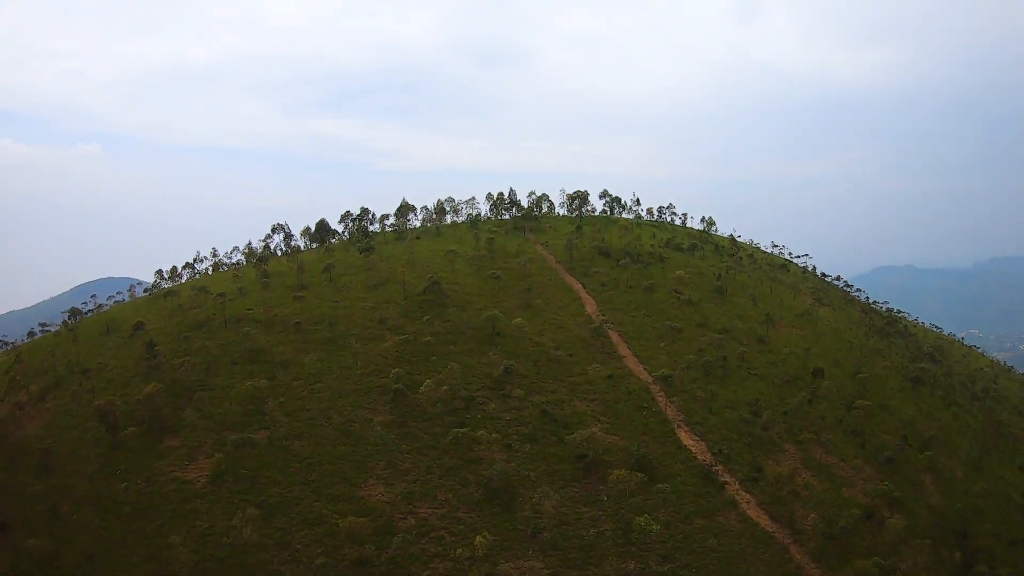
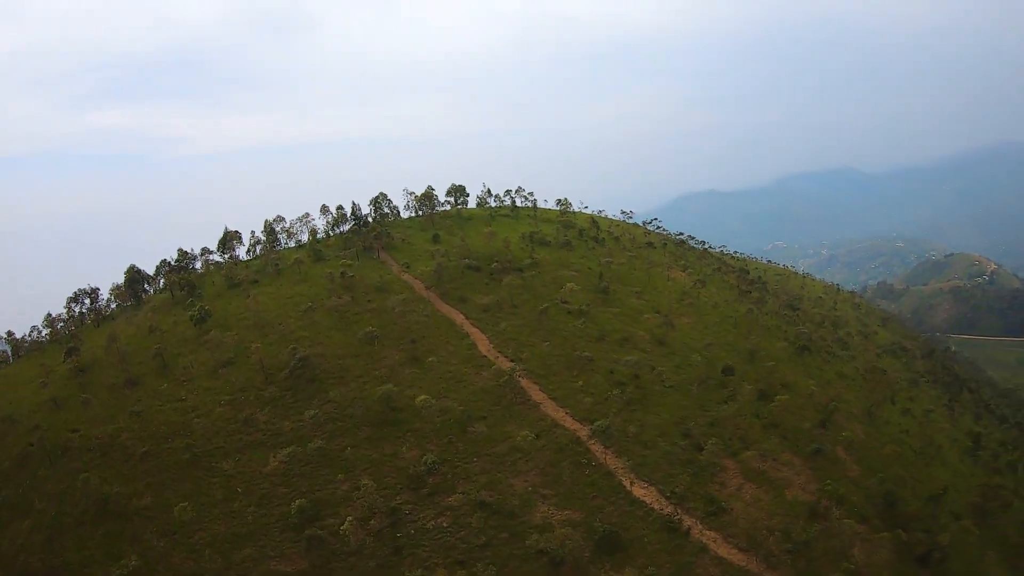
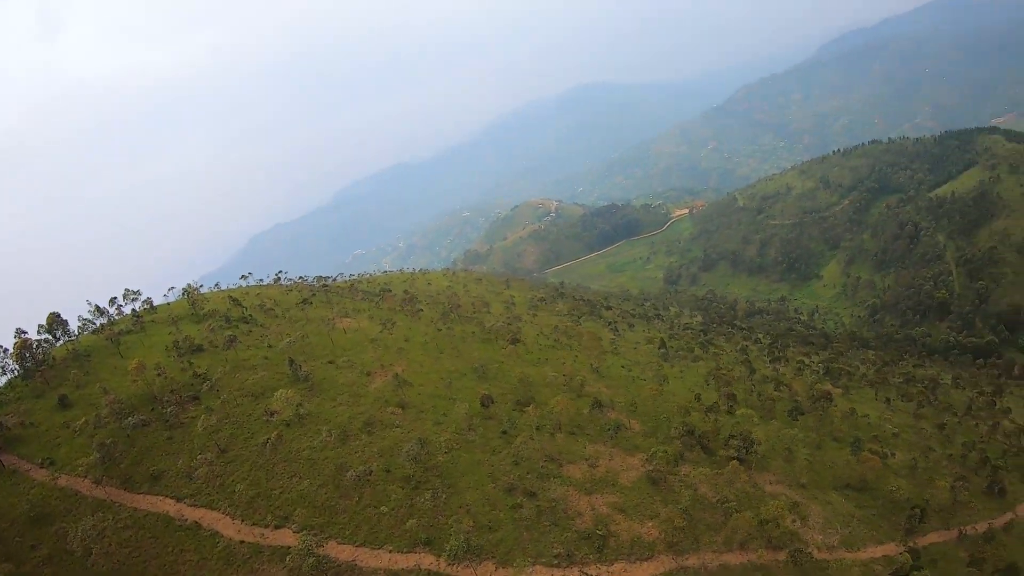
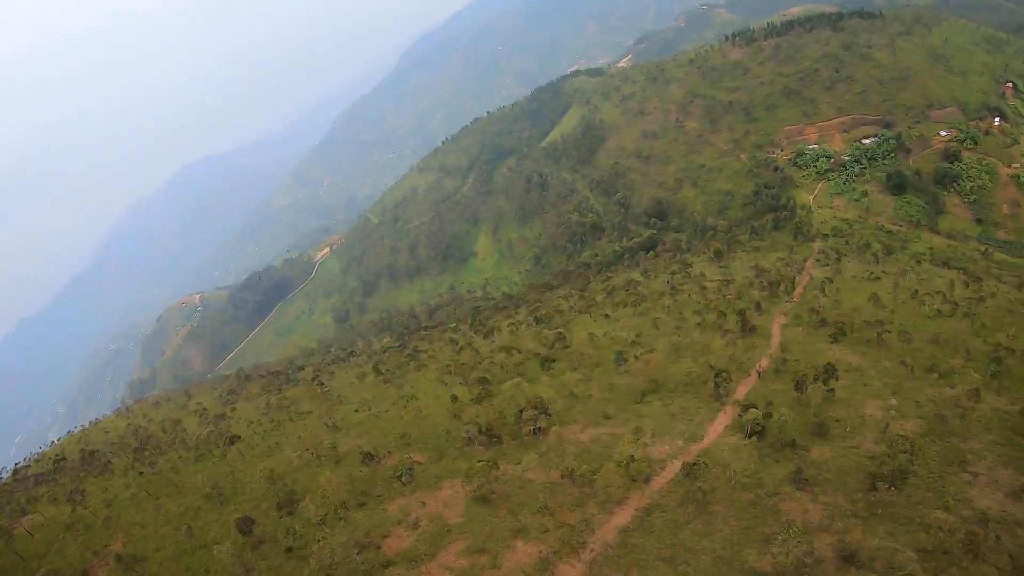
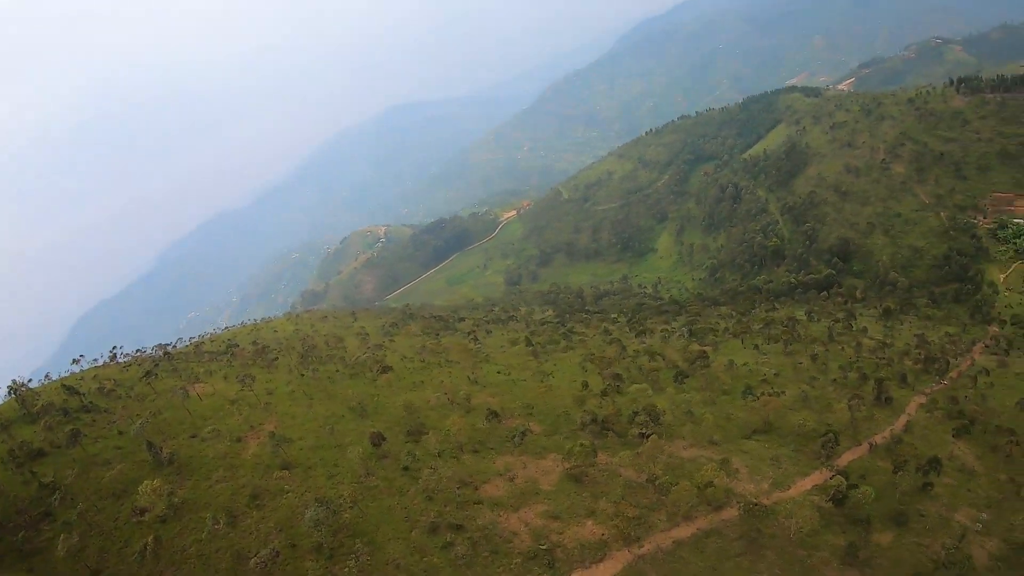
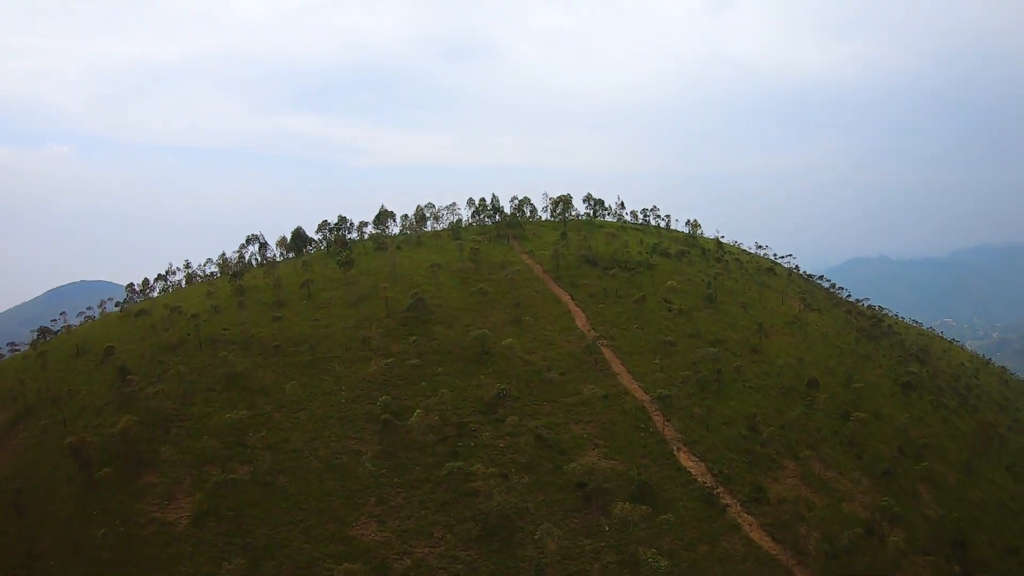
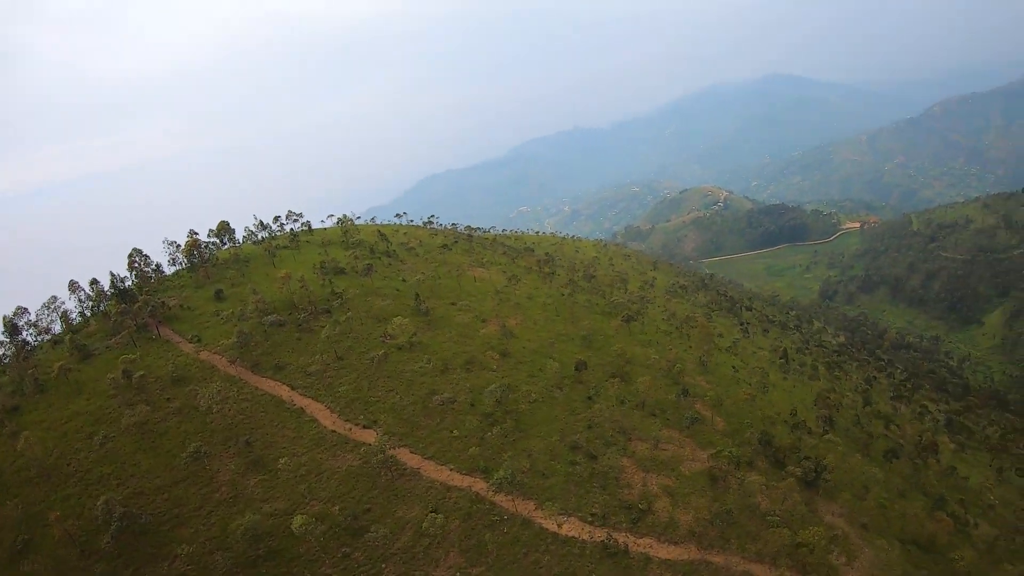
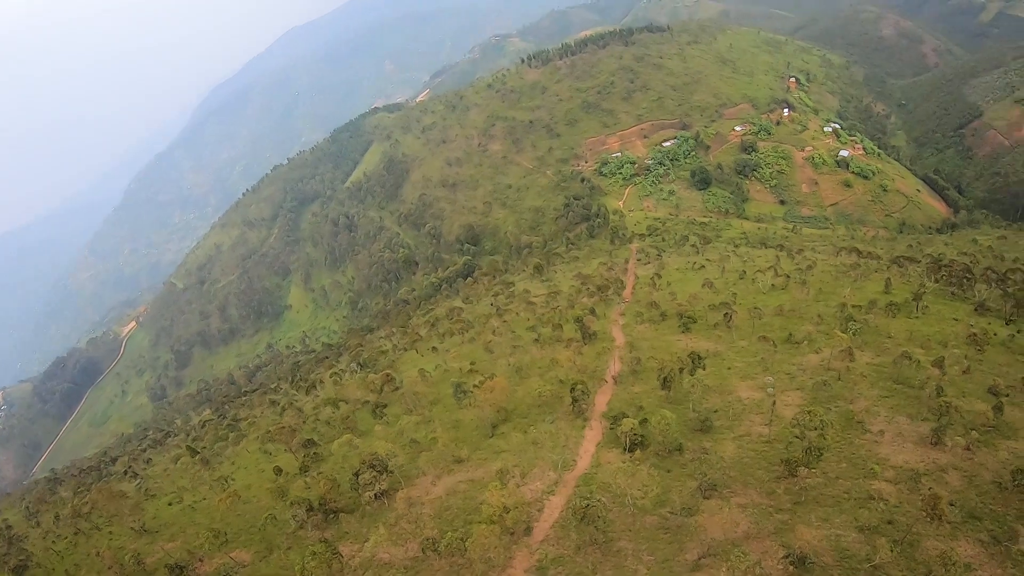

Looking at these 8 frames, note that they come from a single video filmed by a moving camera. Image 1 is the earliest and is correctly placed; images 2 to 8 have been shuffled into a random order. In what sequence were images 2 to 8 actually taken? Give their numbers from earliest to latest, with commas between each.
6, 2, 7, 3, 5, 4, 8
